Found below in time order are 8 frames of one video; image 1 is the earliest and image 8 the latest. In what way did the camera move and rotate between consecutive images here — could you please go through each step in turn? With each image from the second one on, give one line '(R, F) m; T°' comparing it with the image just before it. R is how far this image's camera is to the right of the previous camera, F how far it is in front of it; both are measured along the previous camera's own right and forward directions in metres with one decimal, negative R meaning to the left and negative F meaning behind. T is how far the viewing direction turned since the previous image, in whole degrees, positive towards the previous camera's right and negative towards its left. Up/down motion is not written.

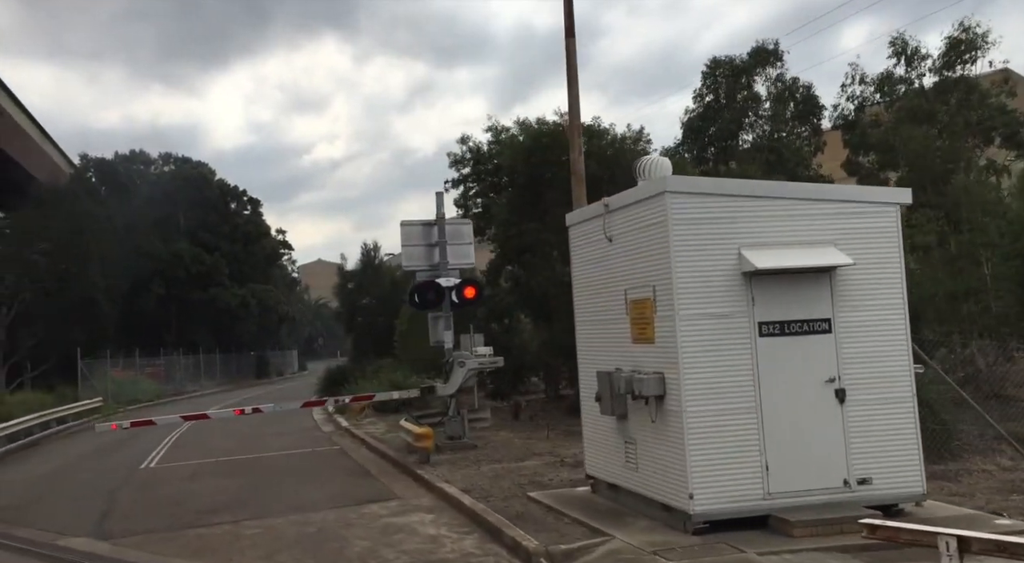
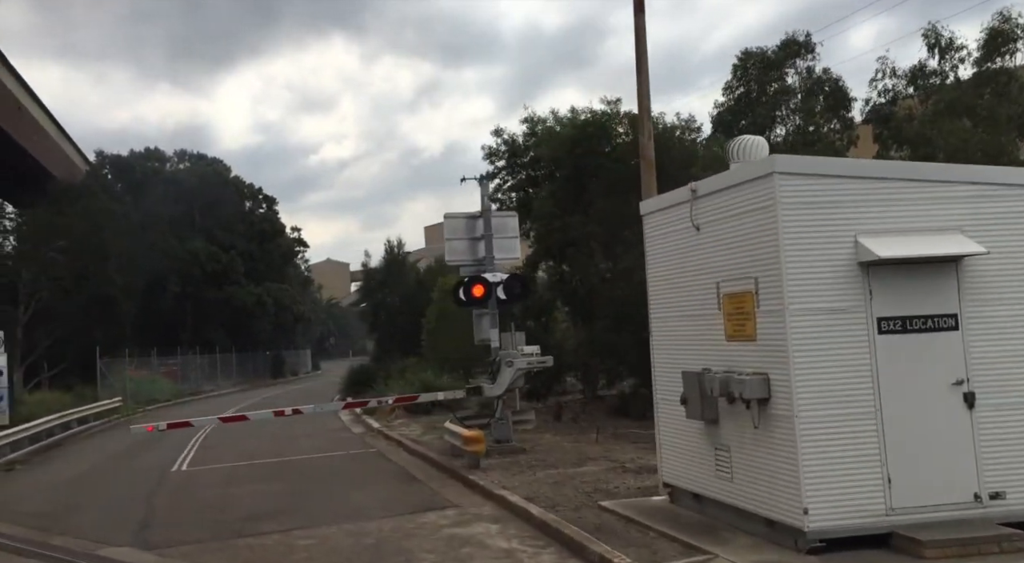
(-0.5, +0.7) m; -1°
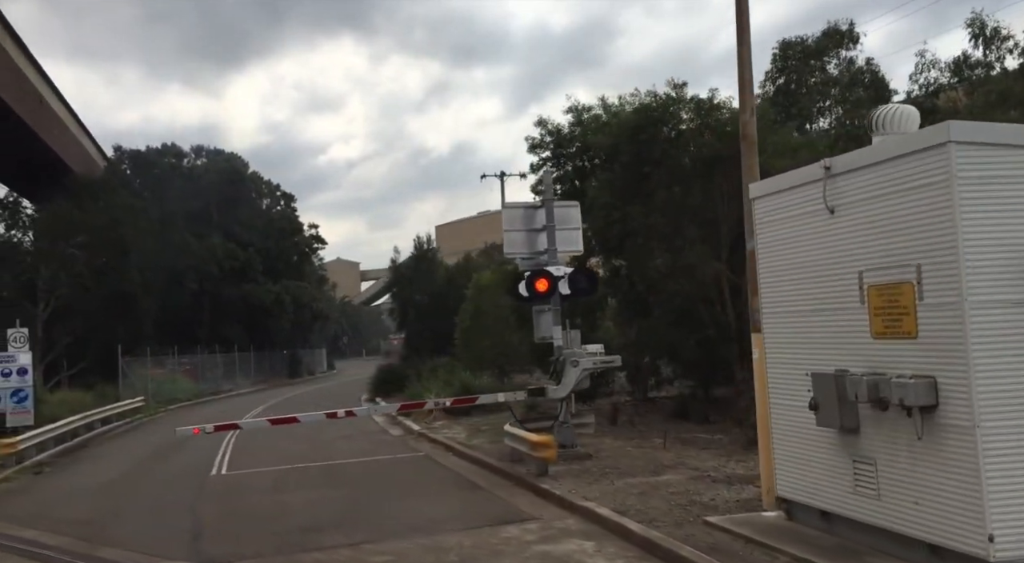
(-0.7, +0.9) m; -1°
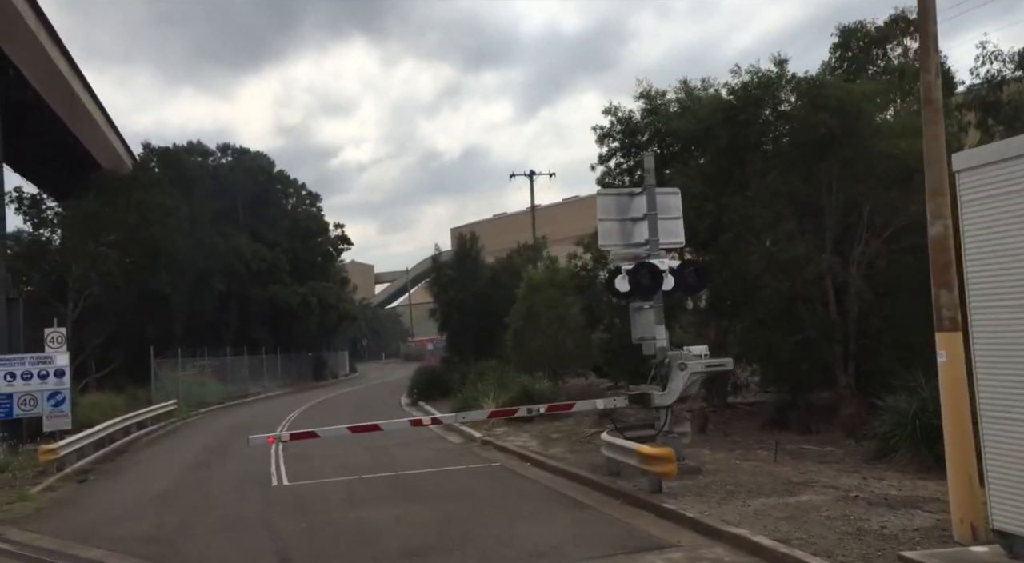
(-1.0, +1.2) m; -1°
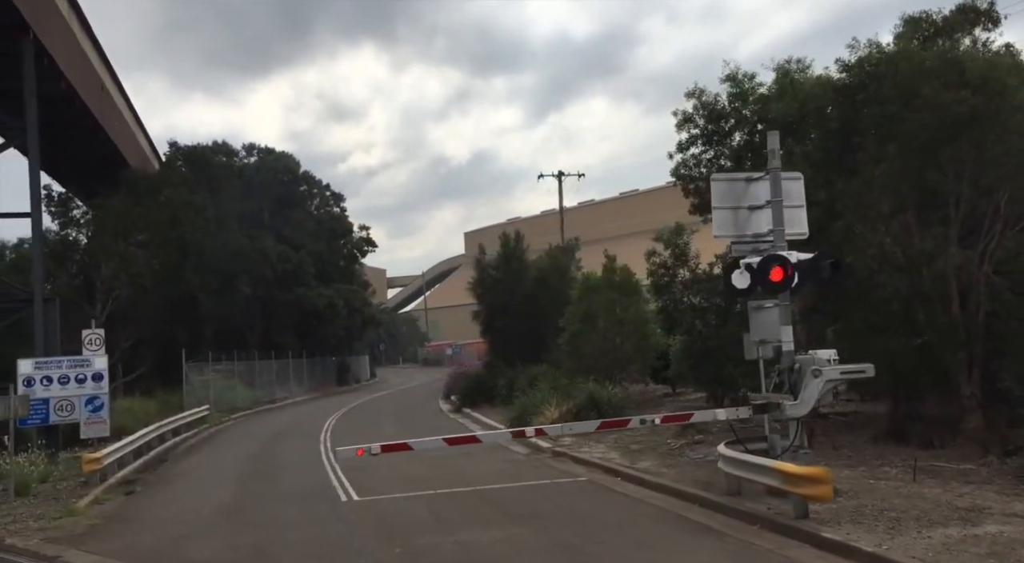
(-1.0, +1.2) m; -1°
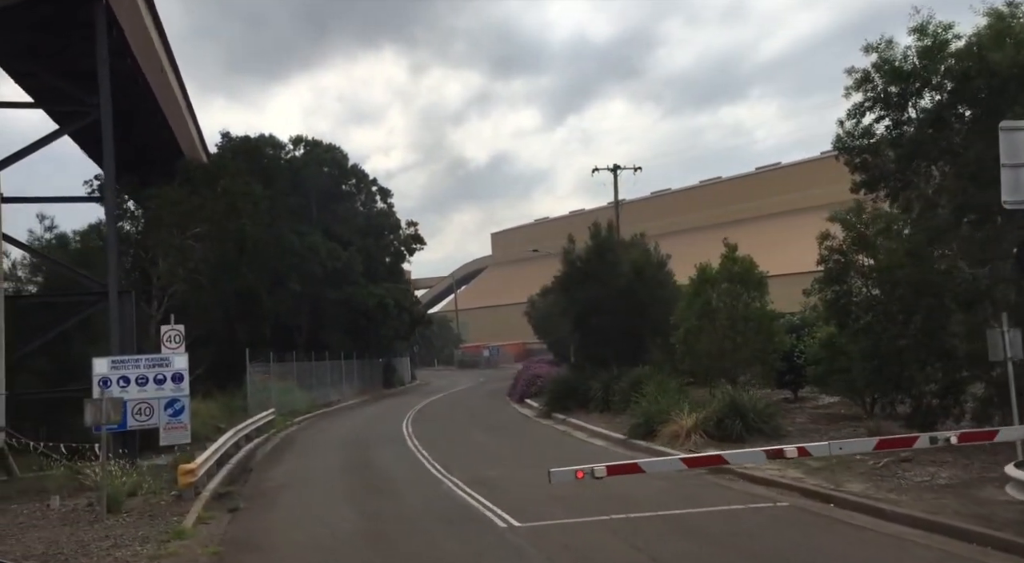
(-1.9, +2.1) m; -2°
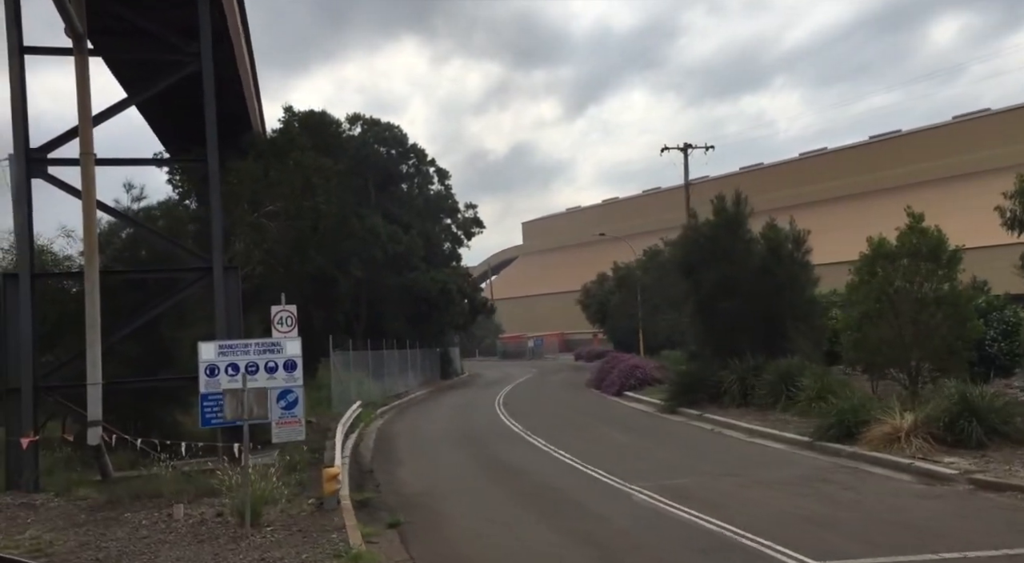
(-2.4, +2.7) m; -2°
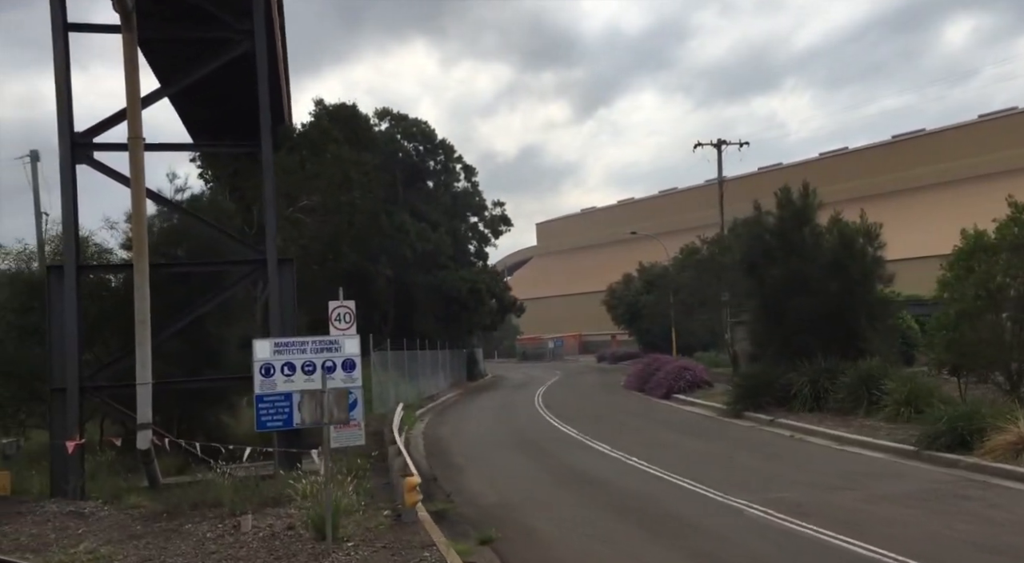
(-1.1, +1.3) m; -1°
